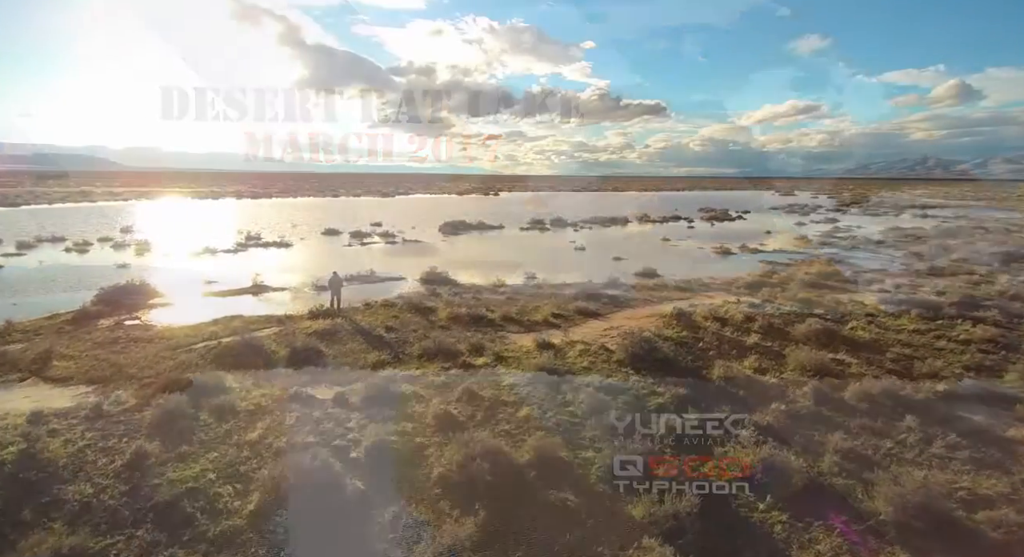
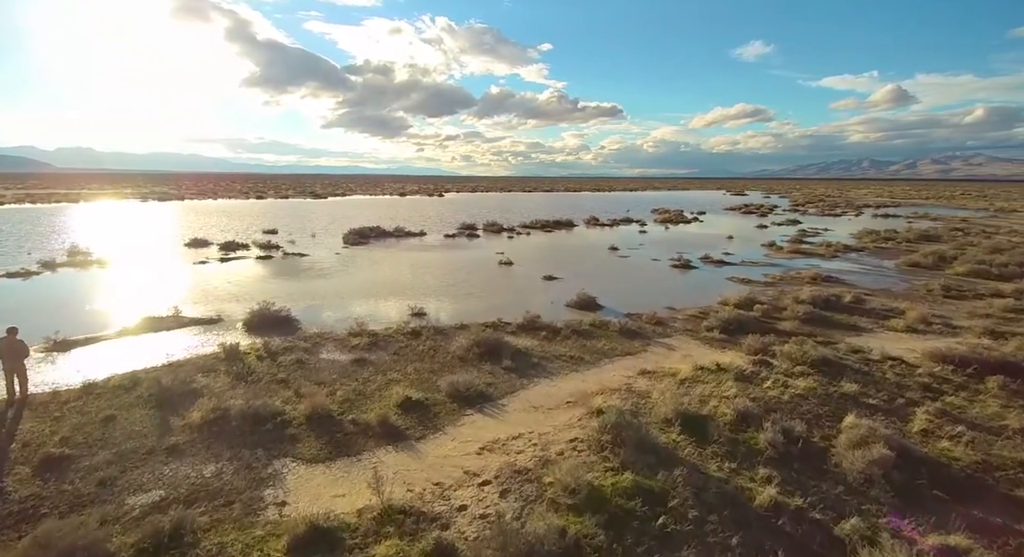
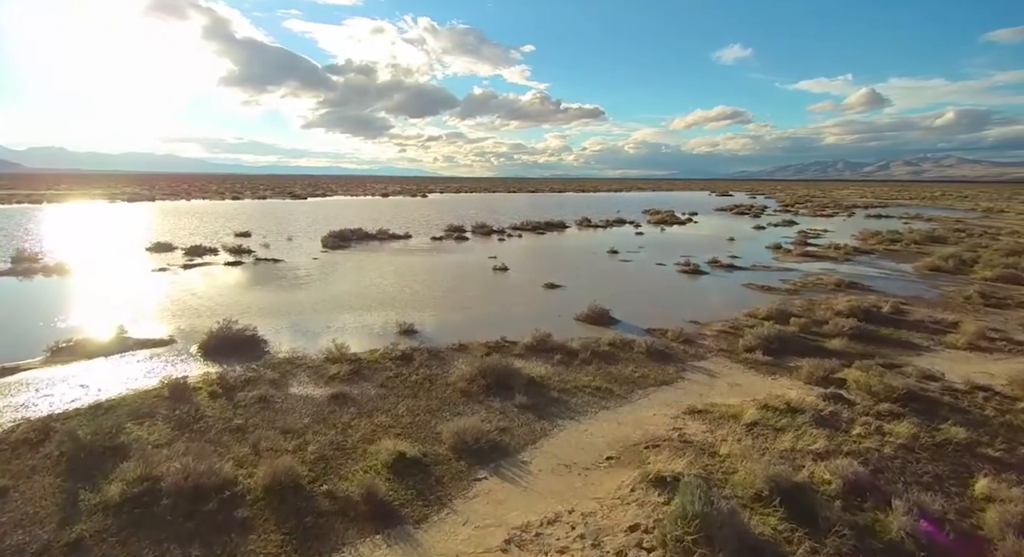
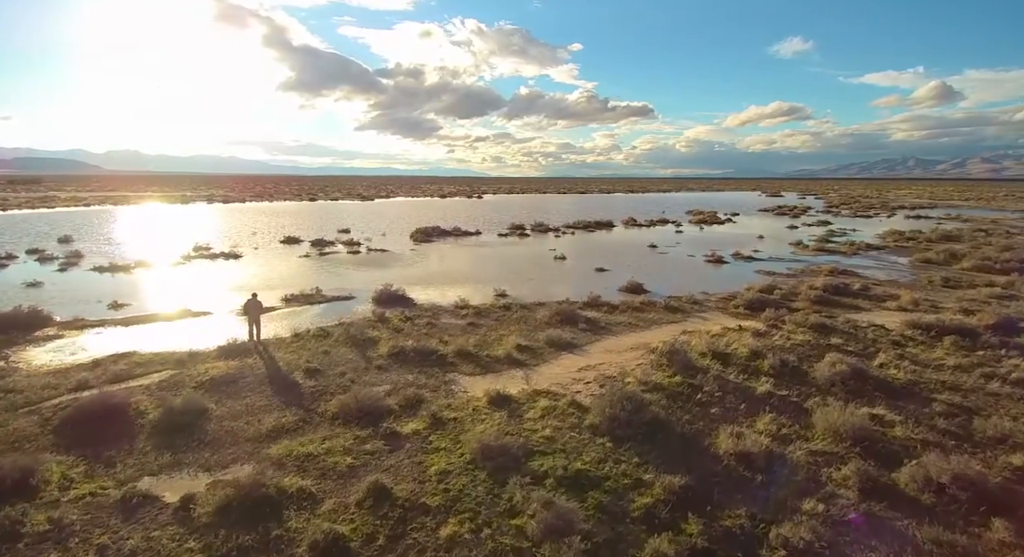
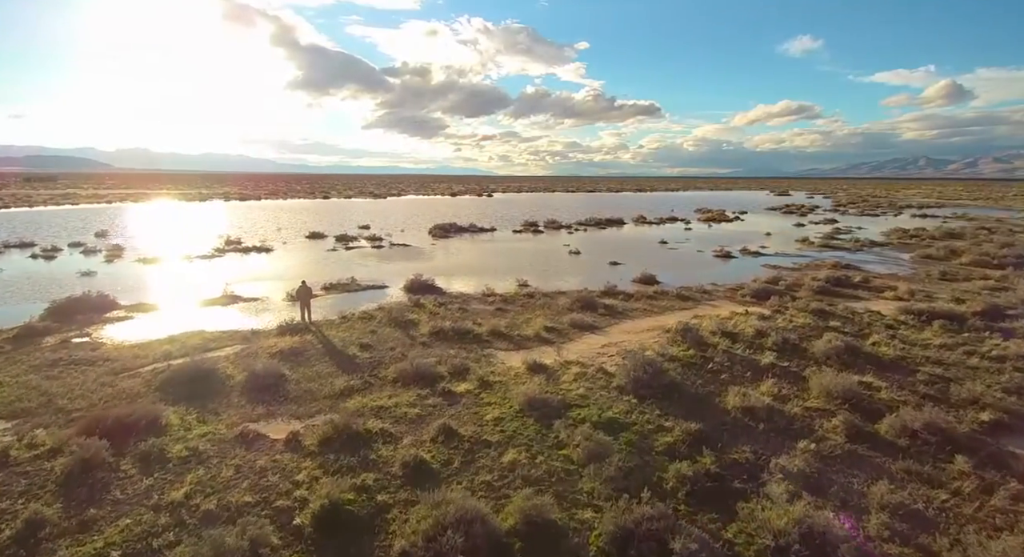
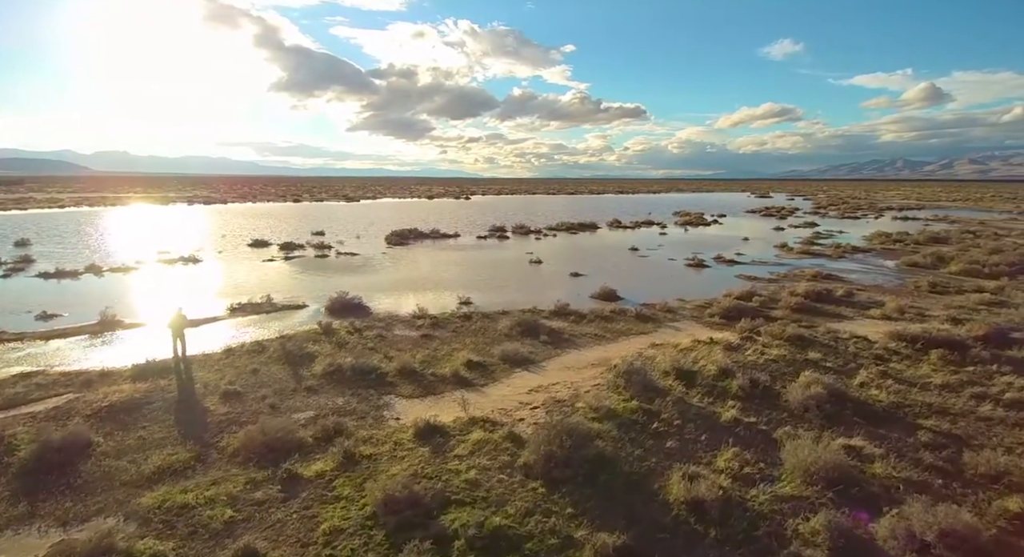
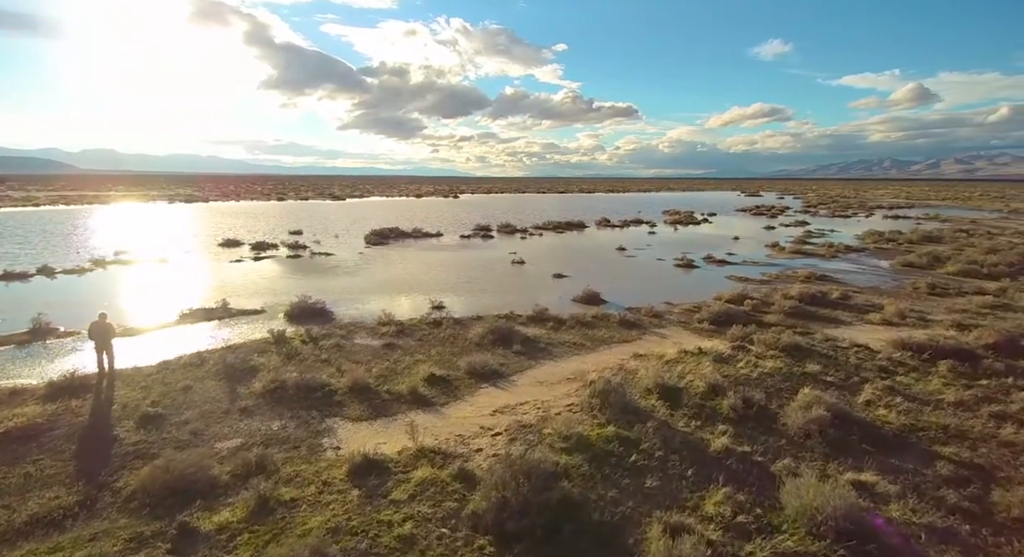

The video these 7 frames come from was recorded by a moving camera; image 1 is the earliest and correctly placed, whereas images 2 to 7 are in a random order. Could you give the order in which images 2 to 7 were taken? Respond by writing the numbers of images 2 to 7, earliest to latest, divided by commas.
5, 4, 6, 7, 2, 3
